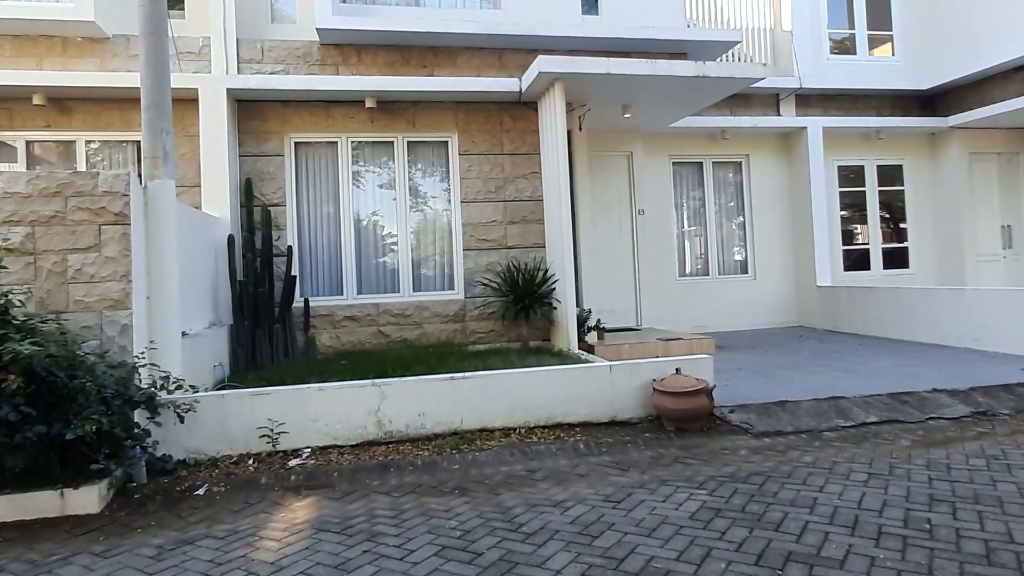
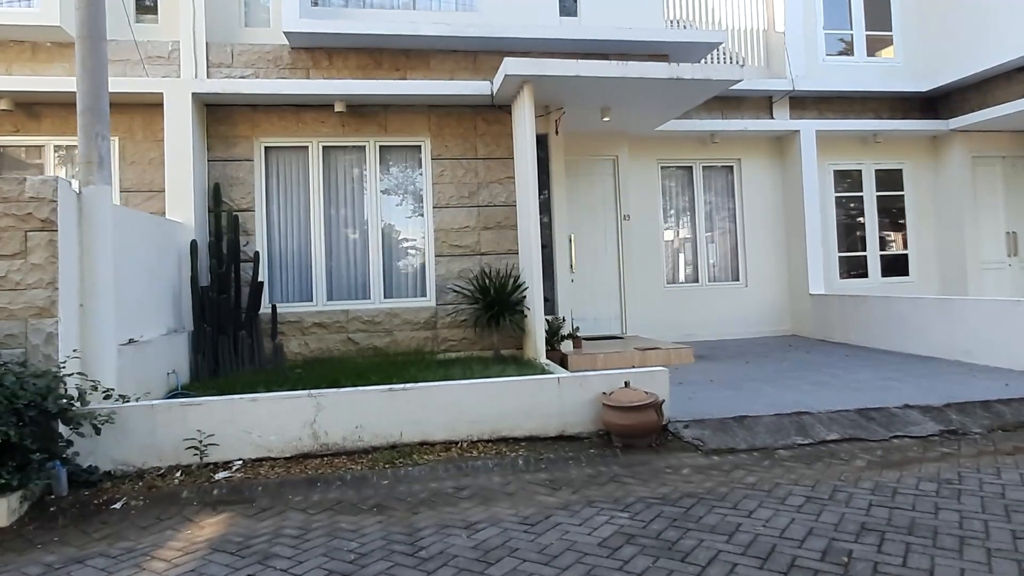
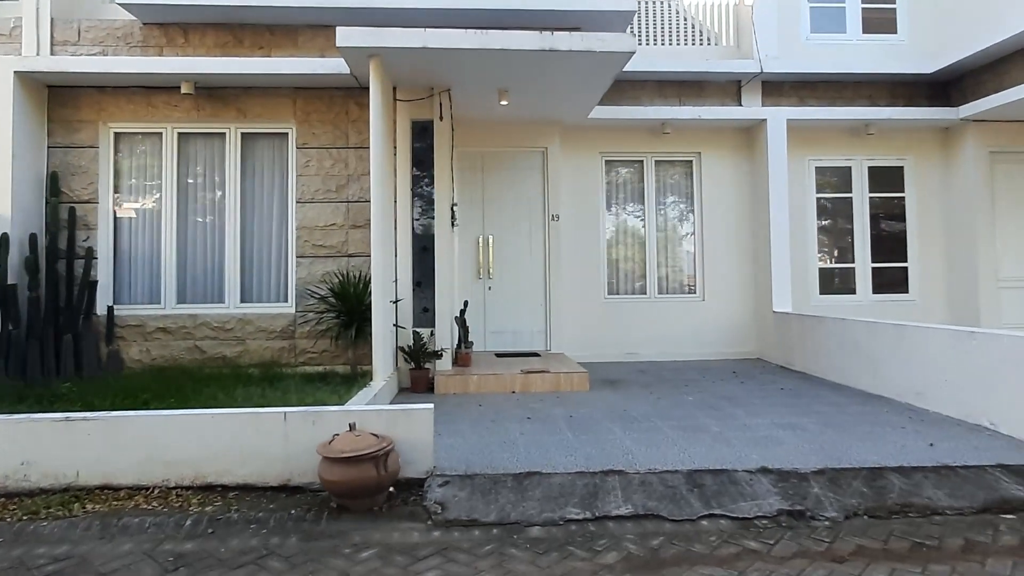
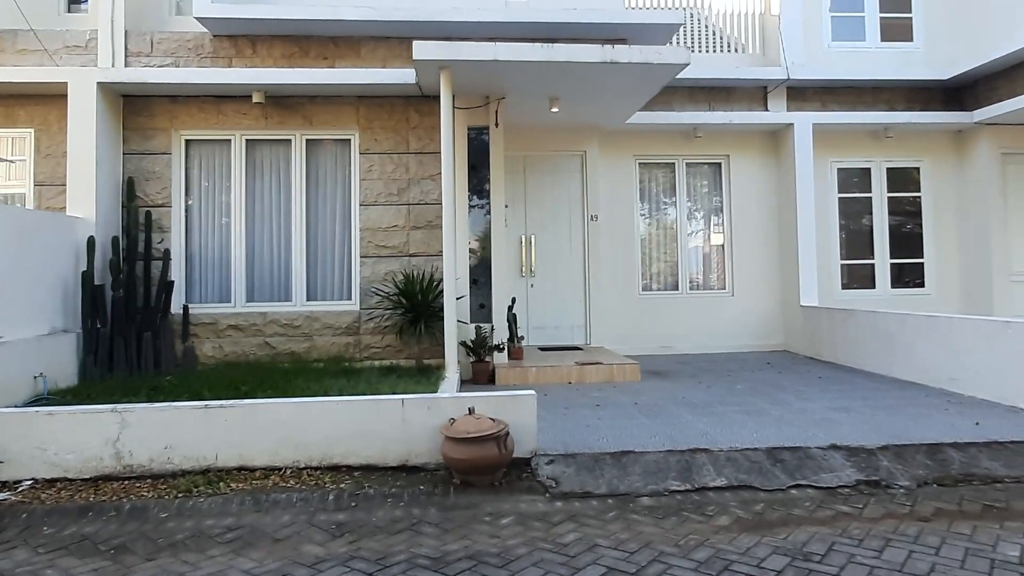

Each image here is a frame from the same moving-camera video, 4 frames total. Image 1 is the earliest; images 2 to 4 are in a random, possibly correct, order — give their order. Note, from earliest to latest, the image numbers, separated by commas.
2, 4, 3
